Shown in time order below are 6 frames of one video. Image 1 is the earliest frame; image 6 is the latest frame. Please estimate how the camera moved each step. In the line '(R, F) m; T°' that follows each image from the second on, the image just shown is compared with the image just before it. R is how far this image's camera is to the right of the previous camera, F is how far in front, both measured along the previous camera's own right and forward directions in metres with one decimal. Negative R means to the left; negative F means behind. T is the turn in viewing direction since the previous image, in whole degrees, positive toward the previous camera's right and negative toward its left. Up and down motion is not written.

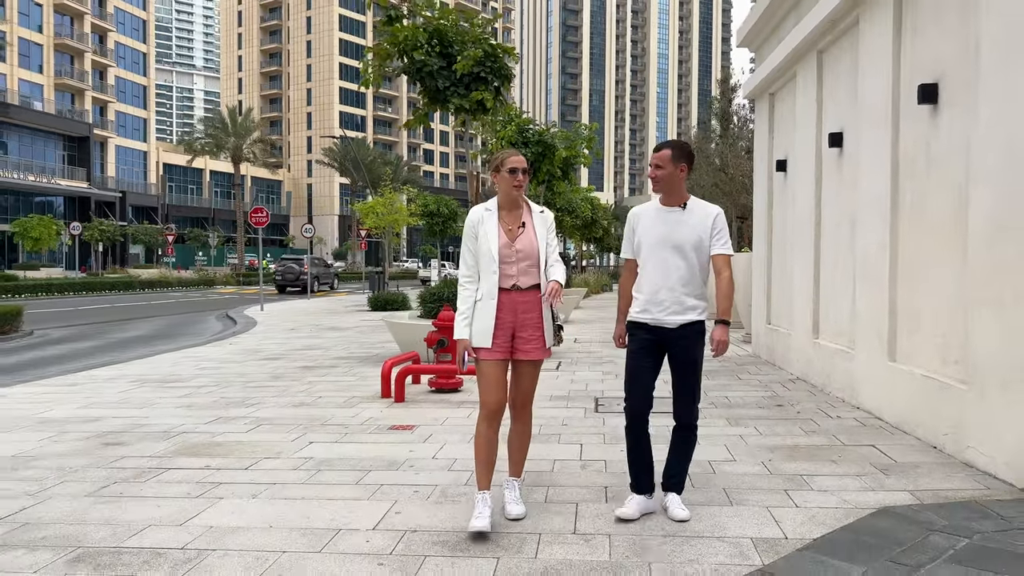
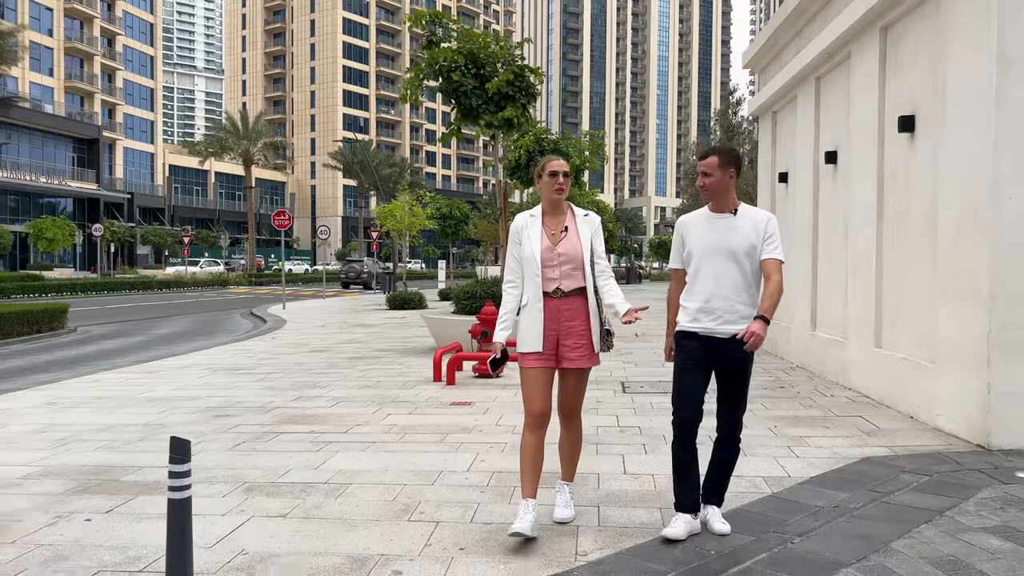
(-0.4, -1.1) m; 0°
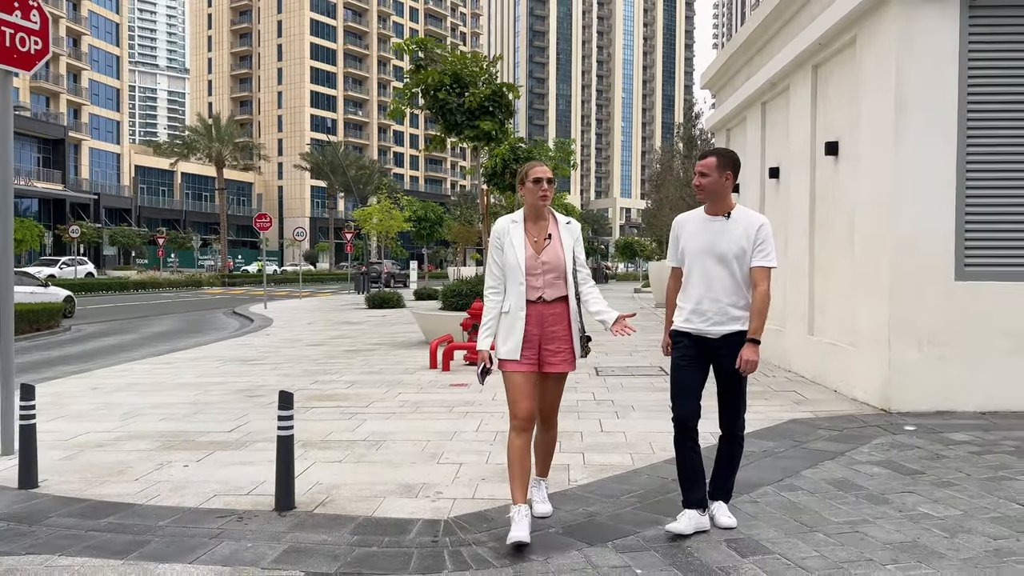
(-0.2, -1.2) m; +2°
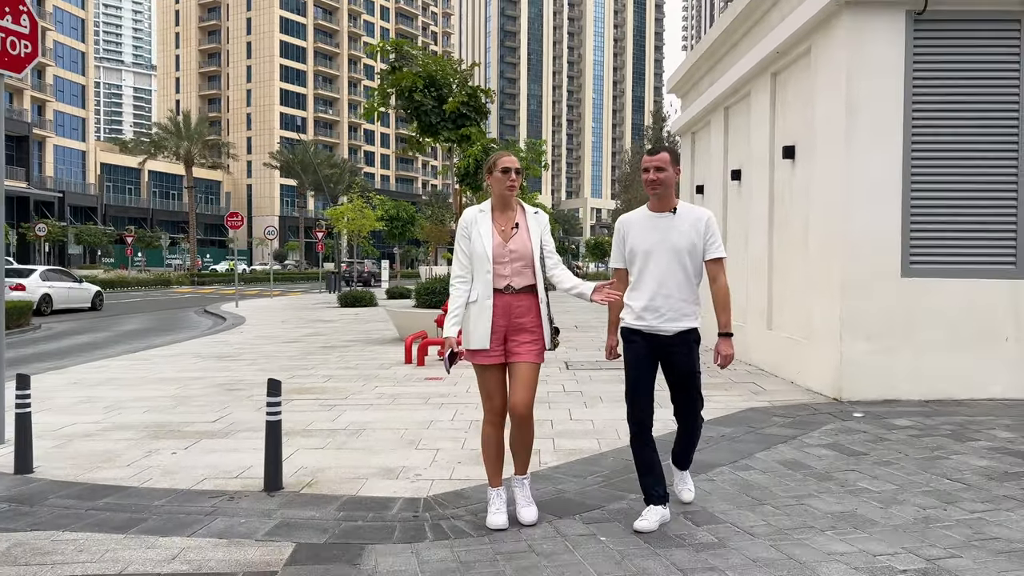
(0.0, -0.3) m; +2°
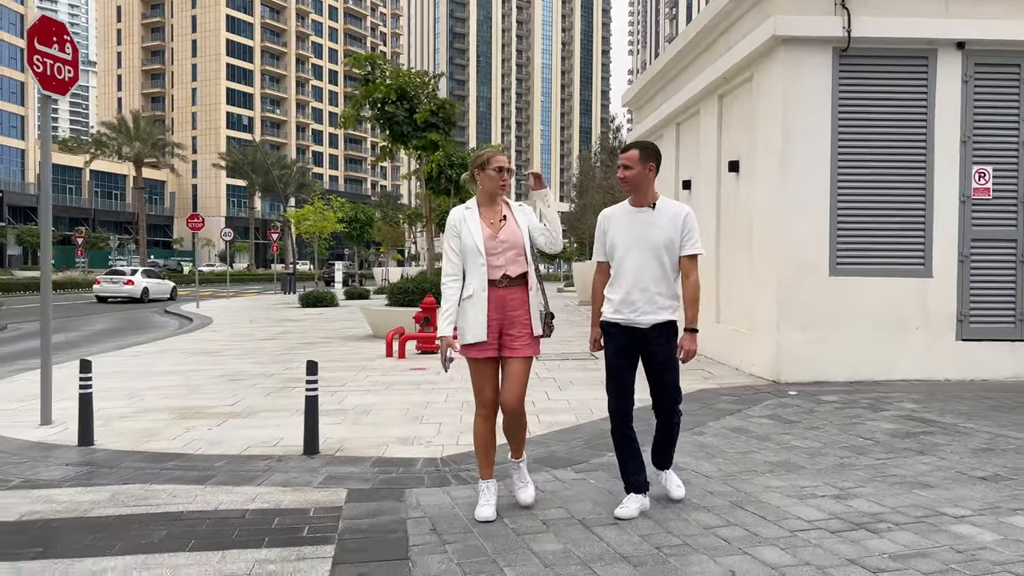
(-0.3, -0.9) m; +4°
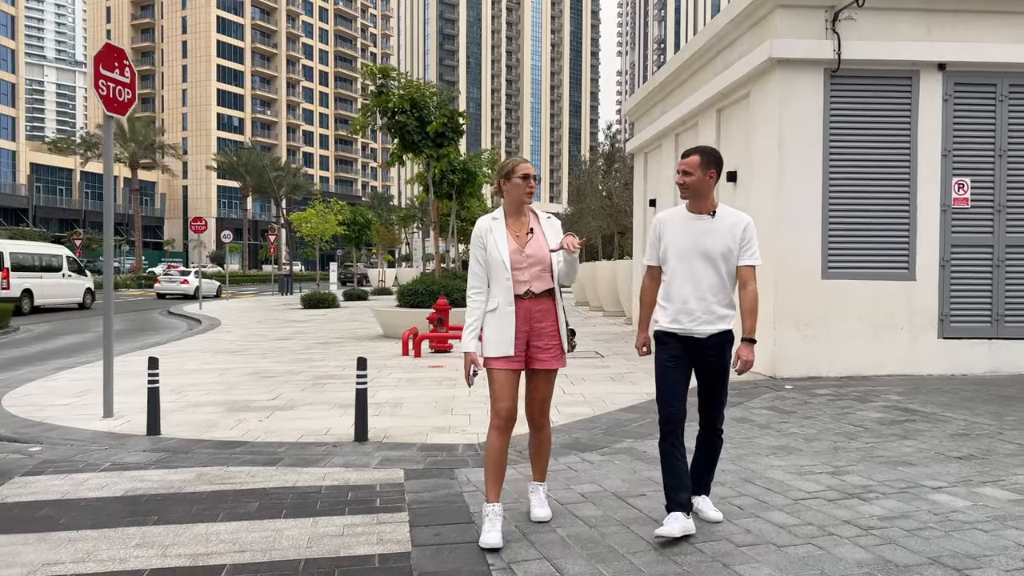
(-0.3, -0.6) m; +1°
